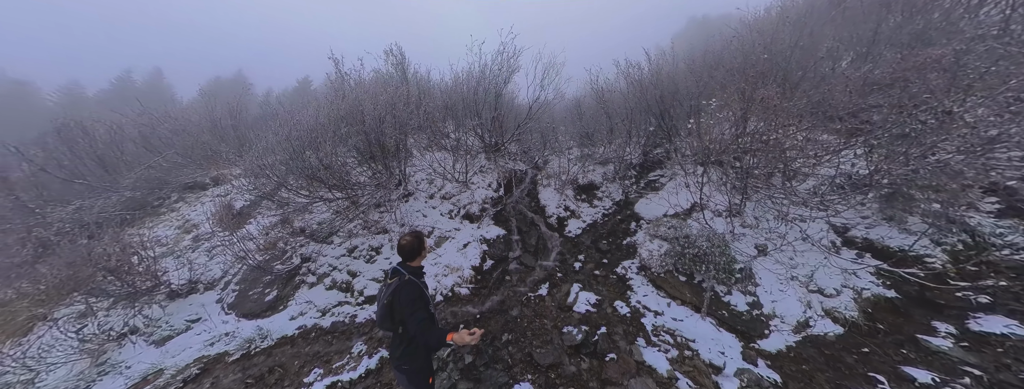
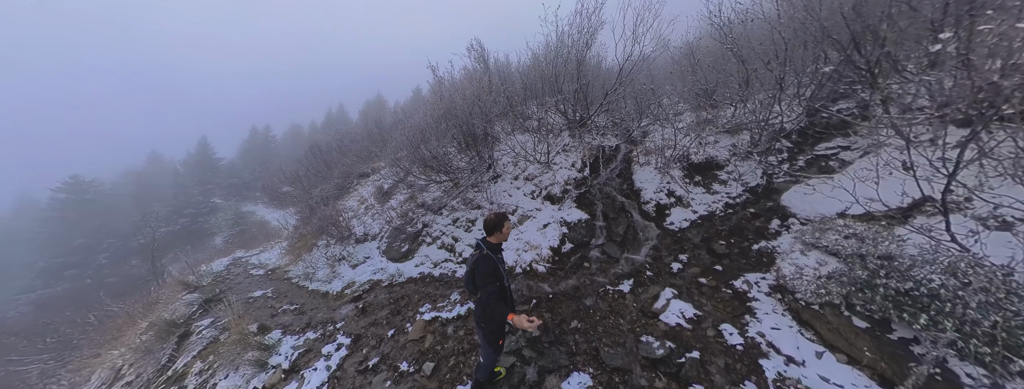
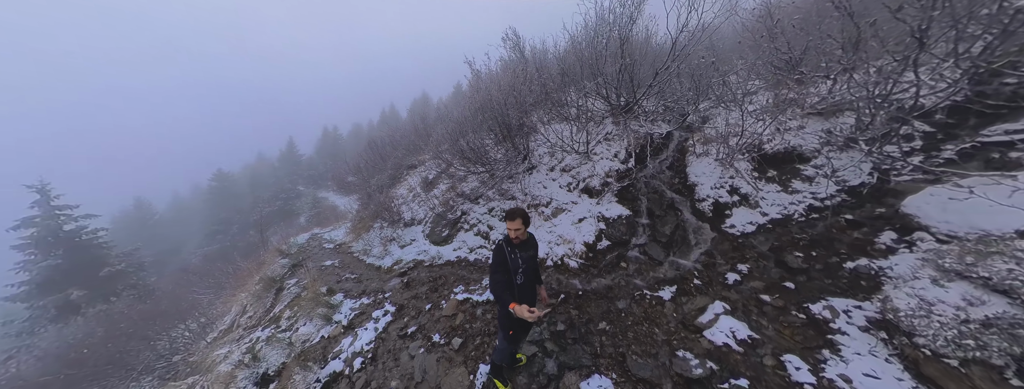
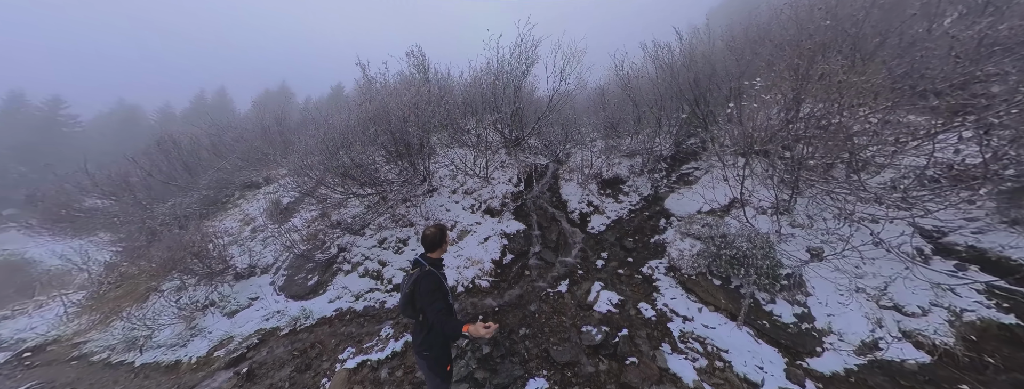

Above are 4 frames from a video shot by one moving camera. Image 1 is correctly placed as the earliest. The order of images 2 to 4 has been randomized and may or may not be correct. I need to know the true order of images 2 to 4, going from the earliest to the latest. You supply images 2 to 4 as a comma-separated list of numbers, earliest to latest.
4, 2, 3
